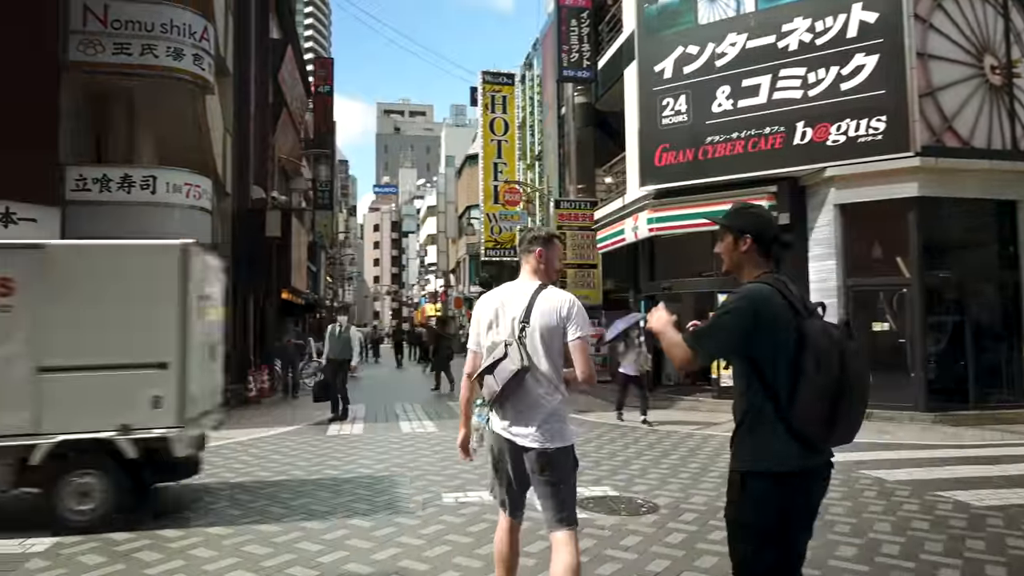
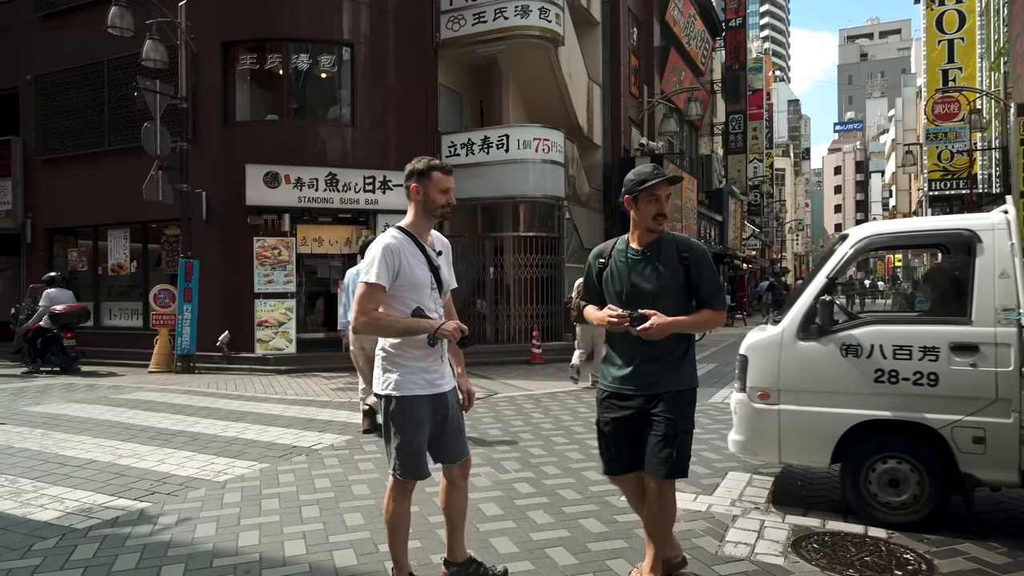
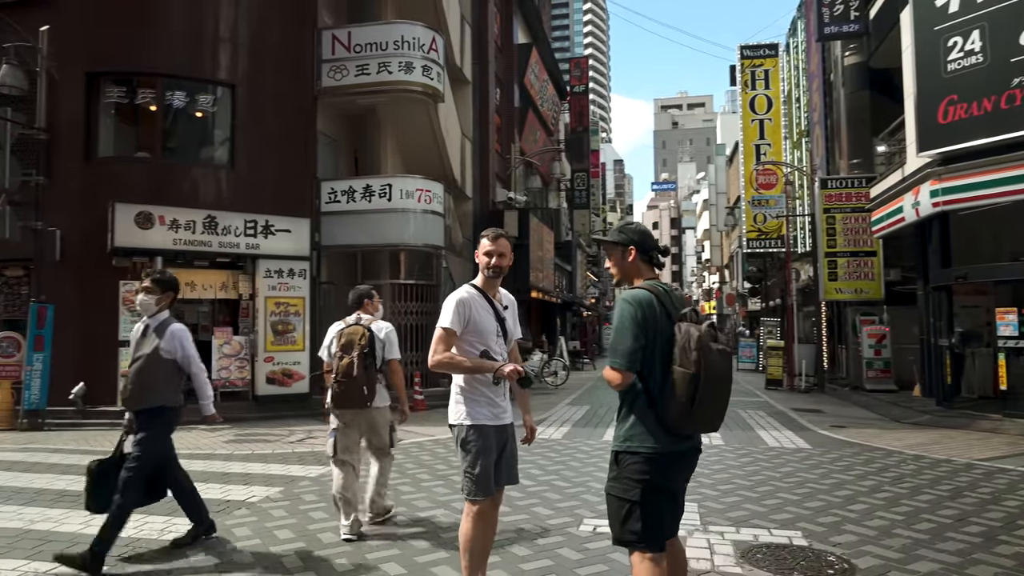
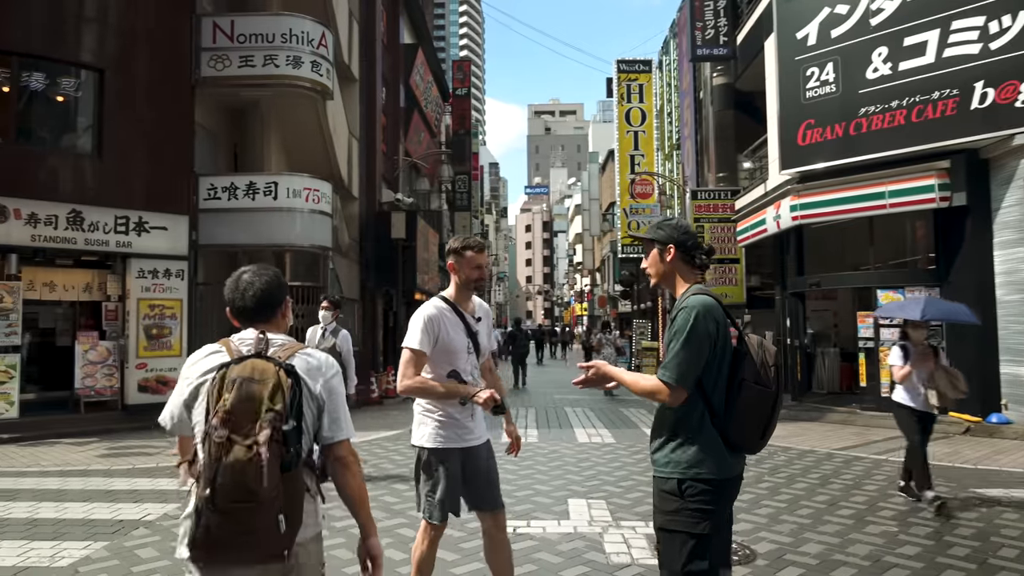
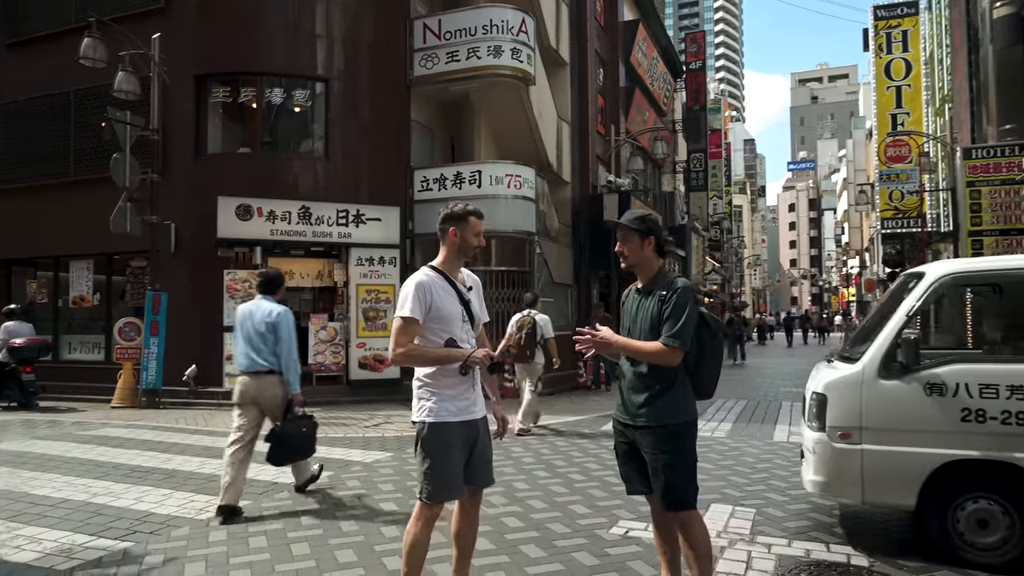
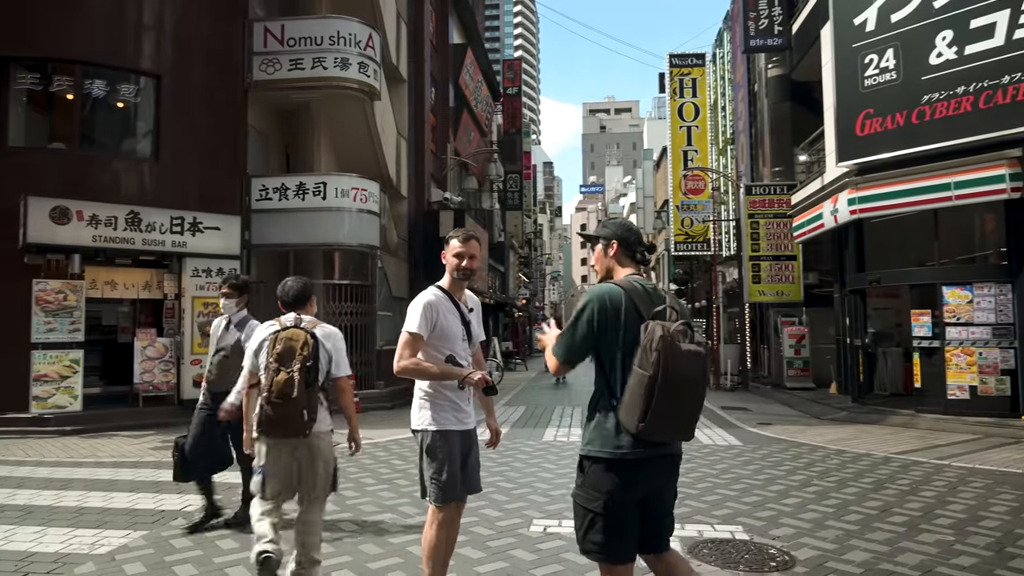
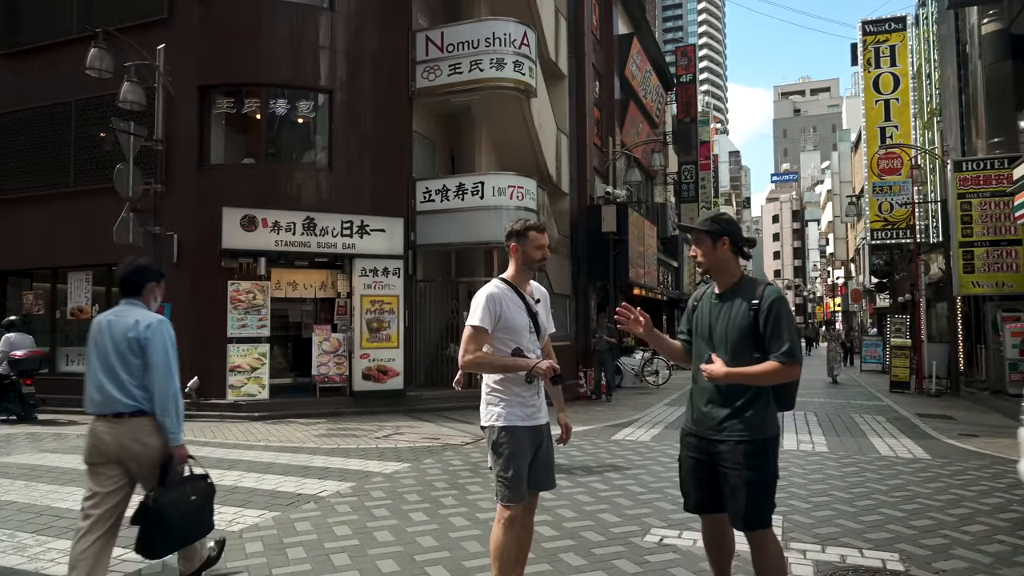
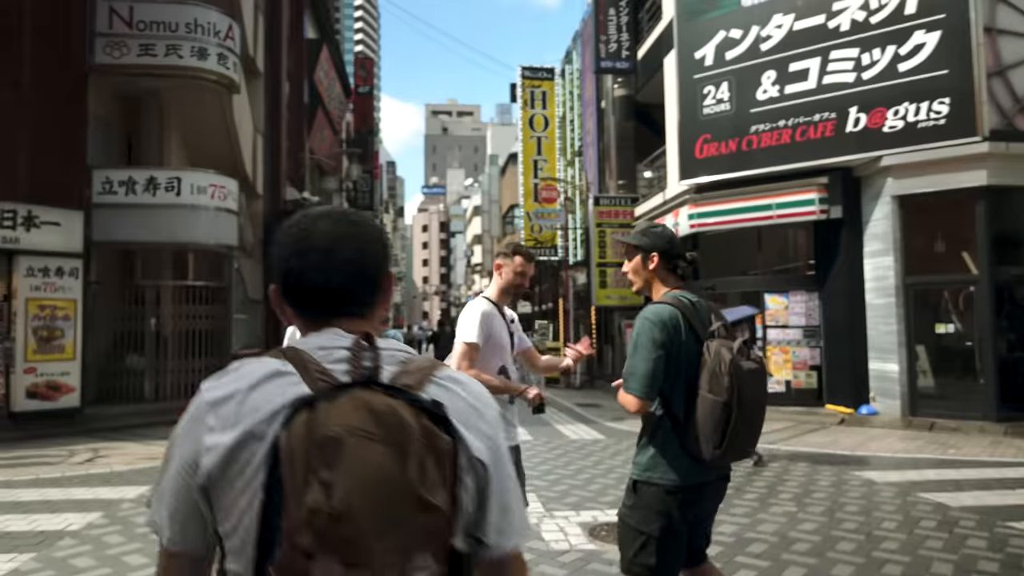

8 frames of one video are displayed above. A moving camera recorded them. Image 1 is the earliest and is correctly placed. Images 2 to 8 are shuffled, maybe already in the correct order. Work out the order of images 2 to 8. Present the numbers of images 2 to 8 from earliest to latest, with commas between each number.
8, 4, 6, 3, 7, 5, 2
